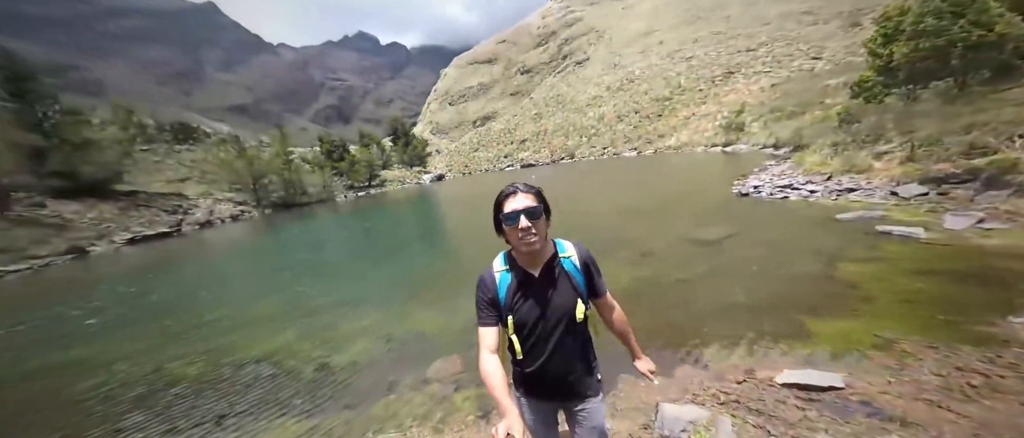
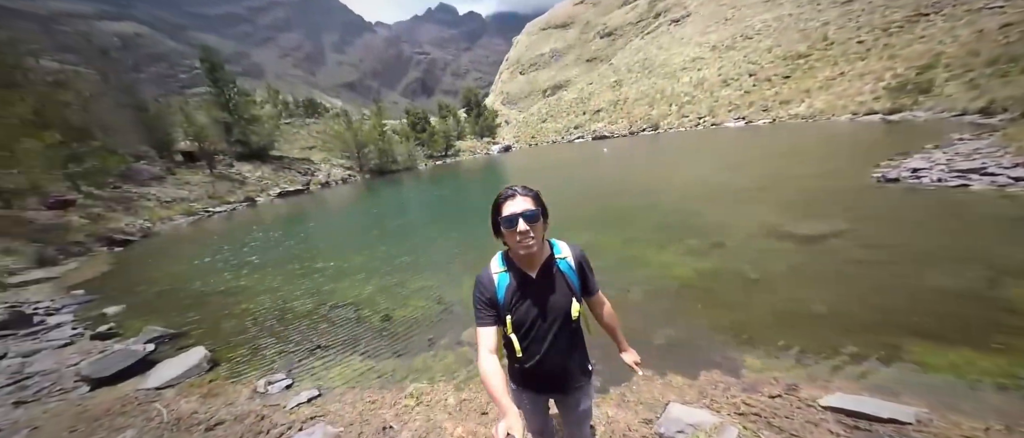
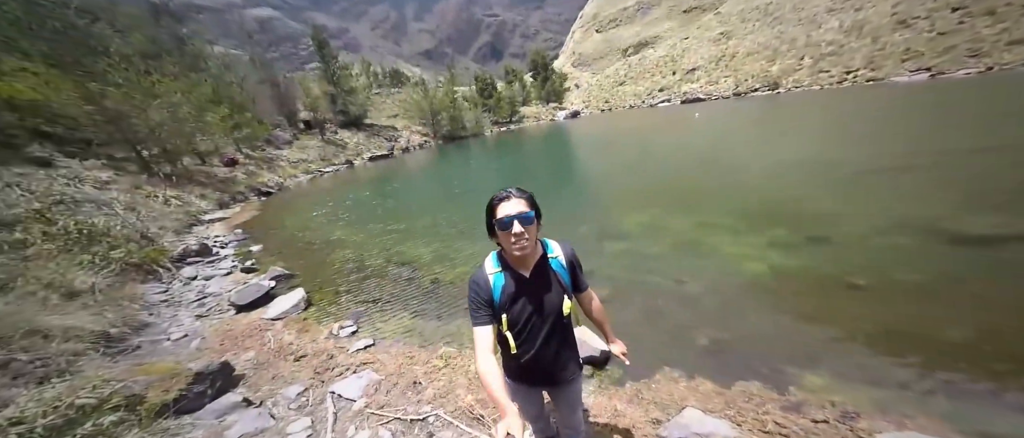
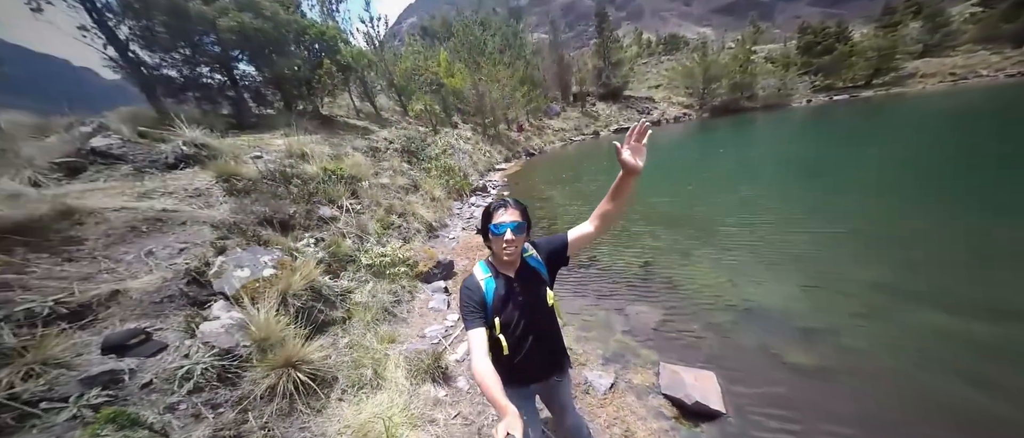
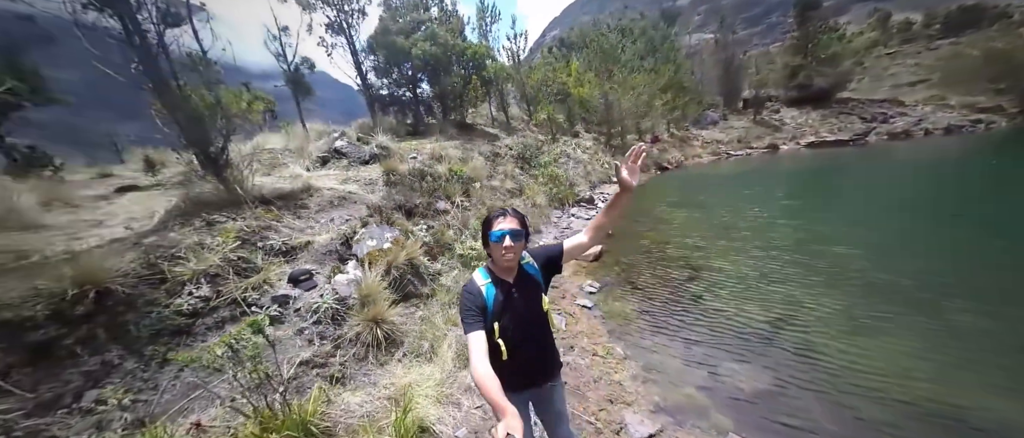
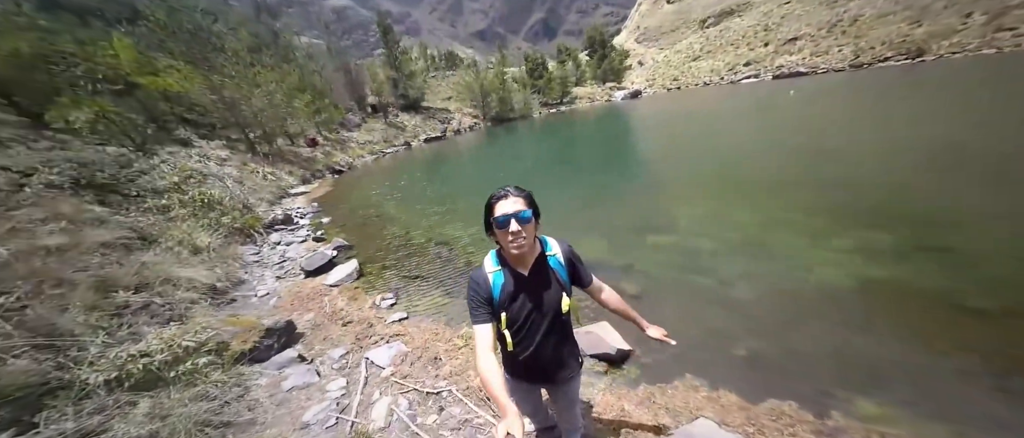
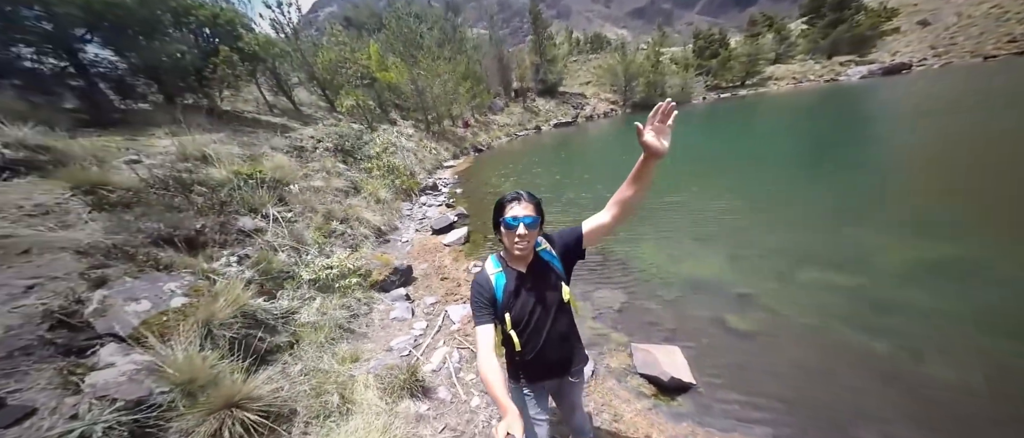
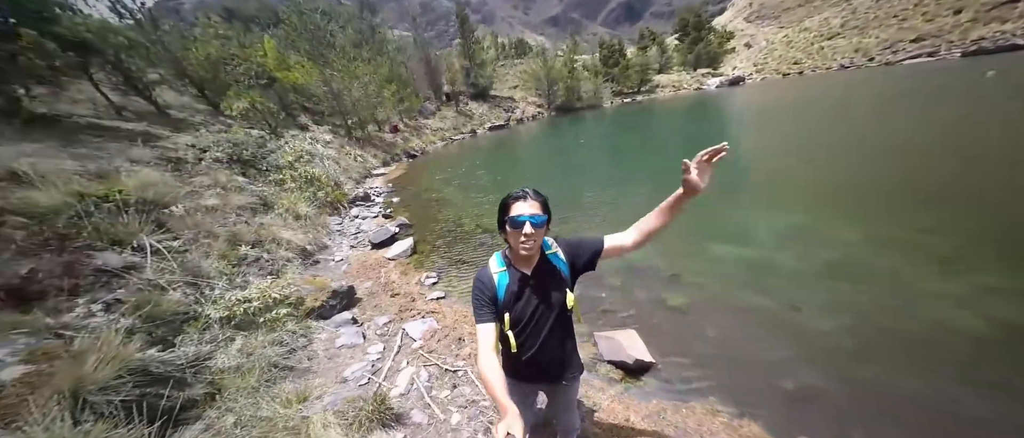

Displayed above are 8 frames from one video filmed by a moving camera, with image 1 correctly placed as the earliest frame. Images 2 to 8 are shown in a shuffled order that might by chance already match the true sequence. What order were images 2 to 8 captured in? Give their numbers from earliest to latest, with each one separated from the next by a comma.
2, 3, 6, 8, 7, 4, 5
